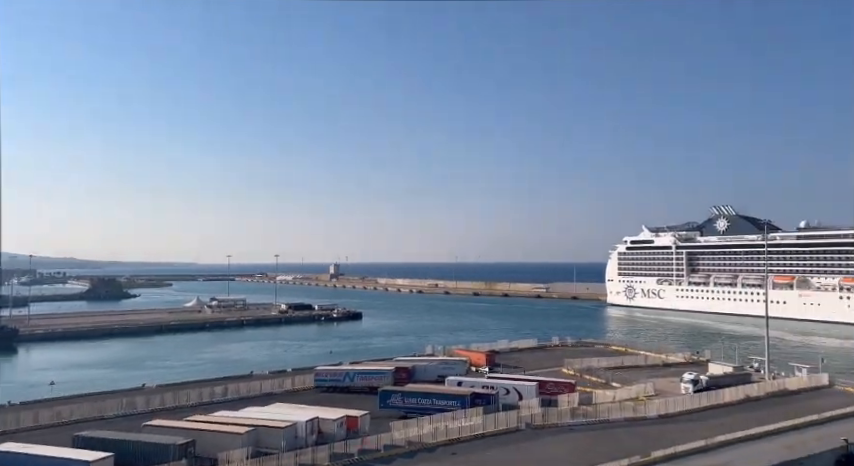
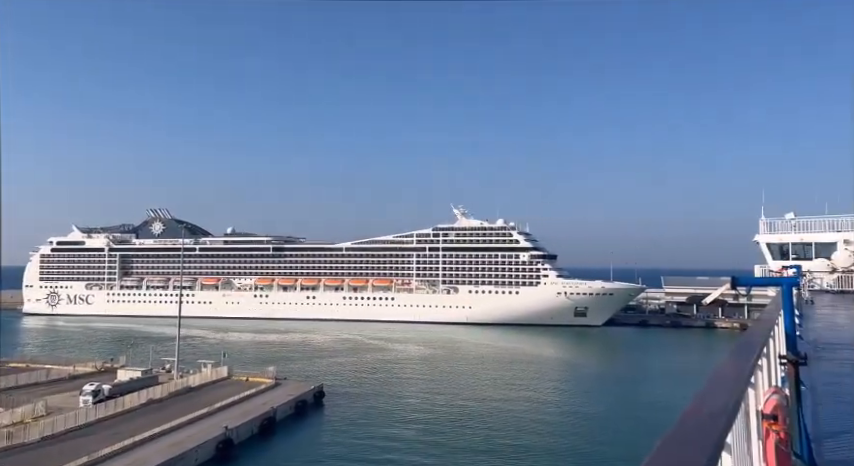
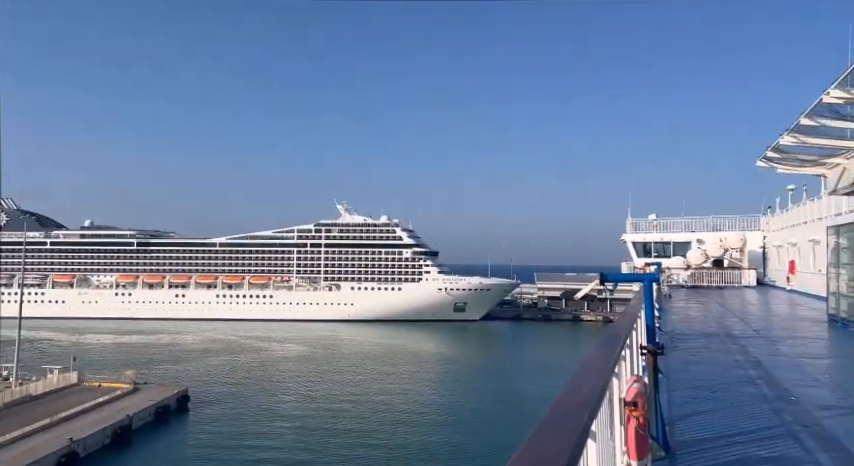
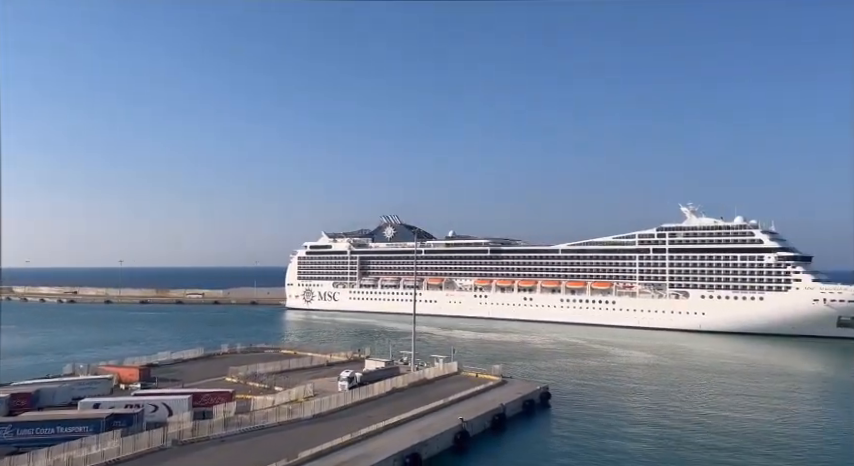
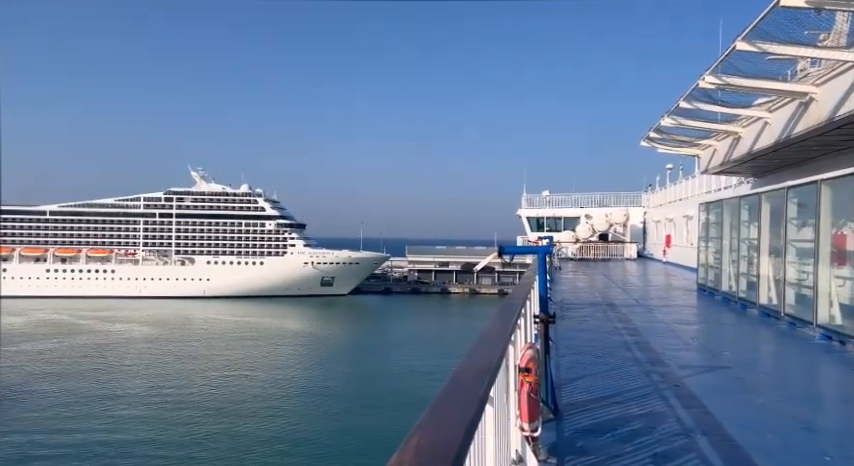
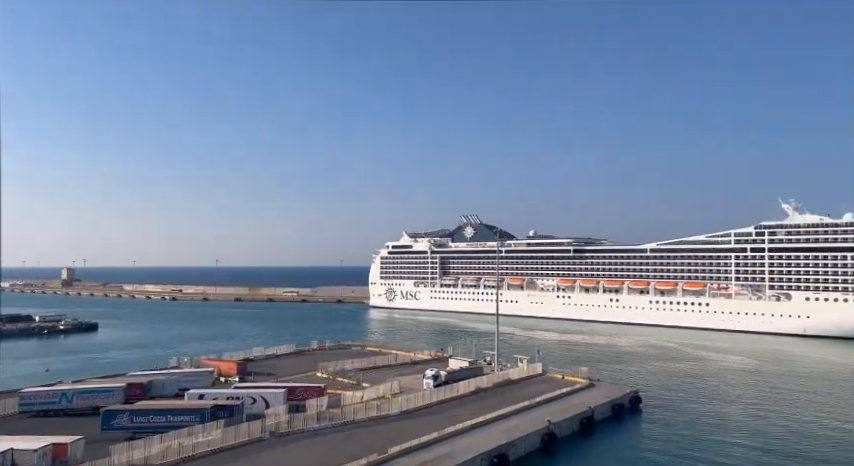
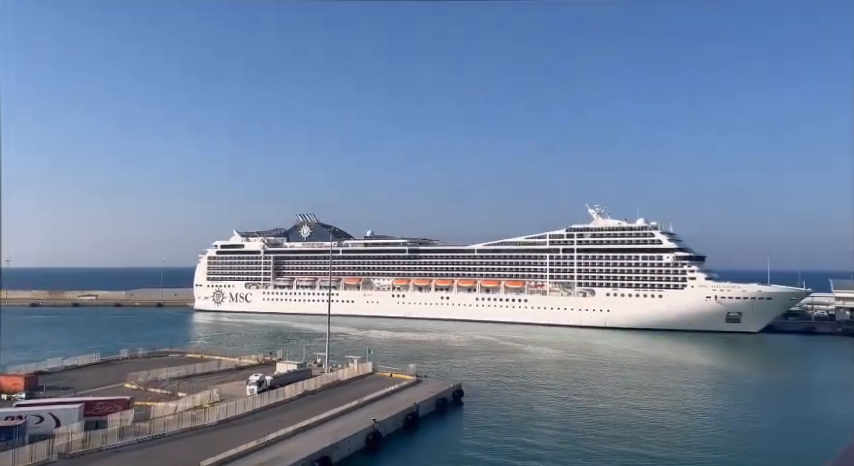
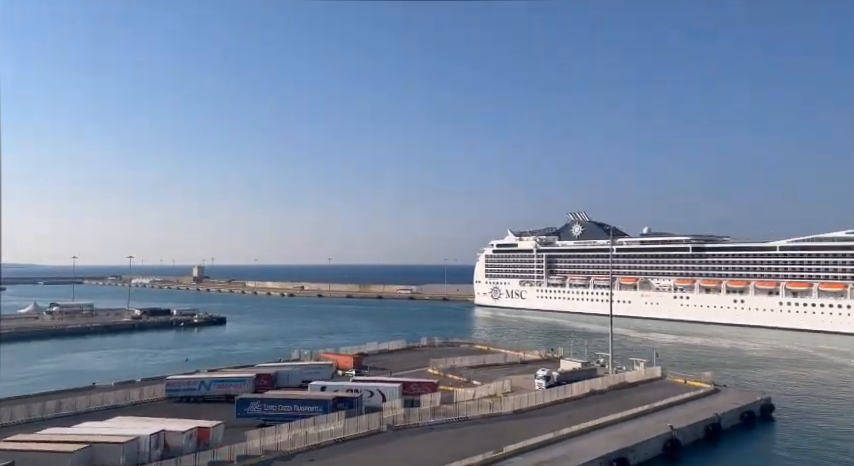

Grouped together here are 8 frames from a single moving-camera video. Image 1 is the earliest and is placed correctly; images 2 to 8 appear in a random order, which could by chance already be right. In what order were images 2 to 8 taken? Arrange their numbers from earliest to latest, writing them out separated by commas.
8, 6, 4, 7, 2, 3, 5
